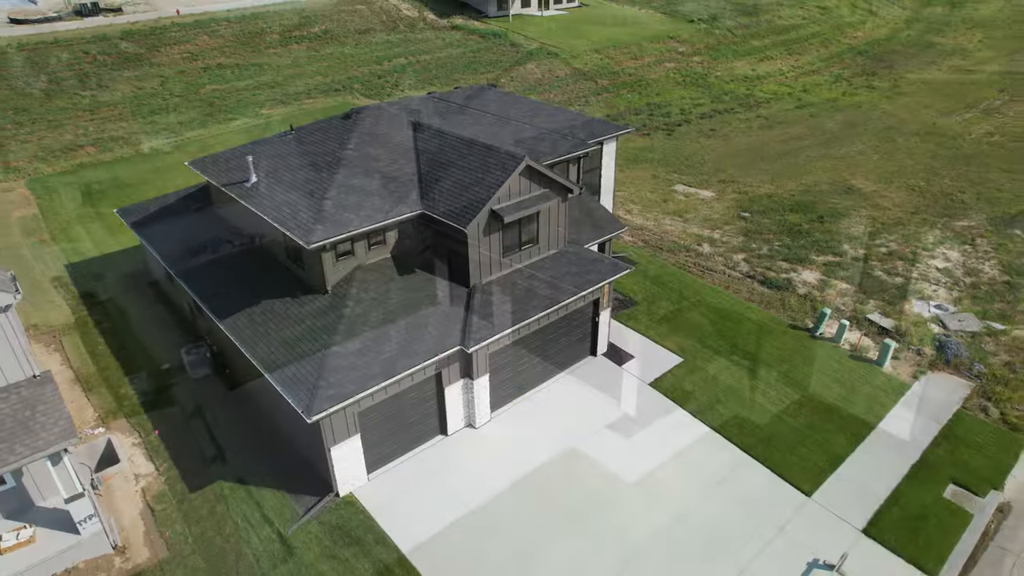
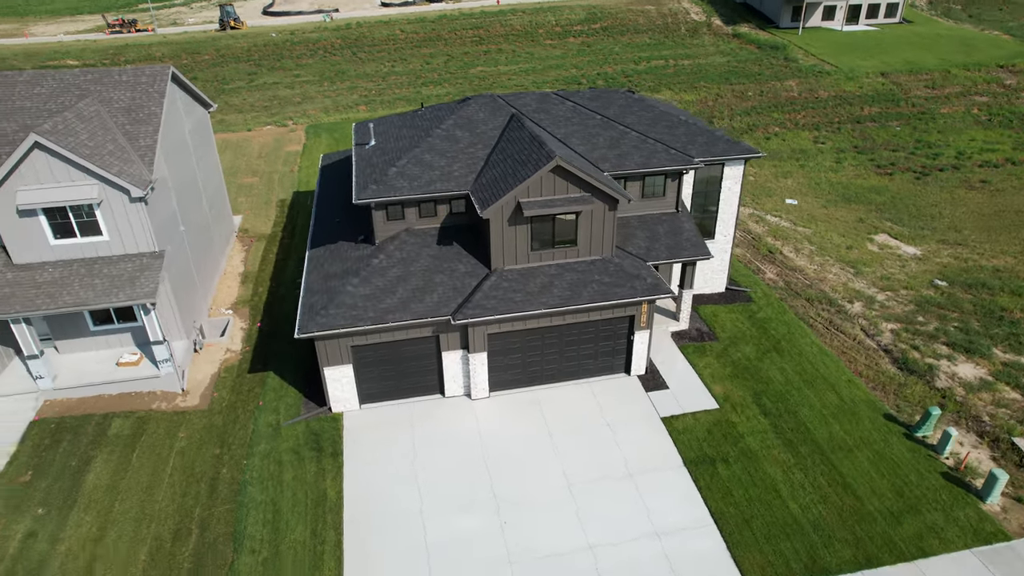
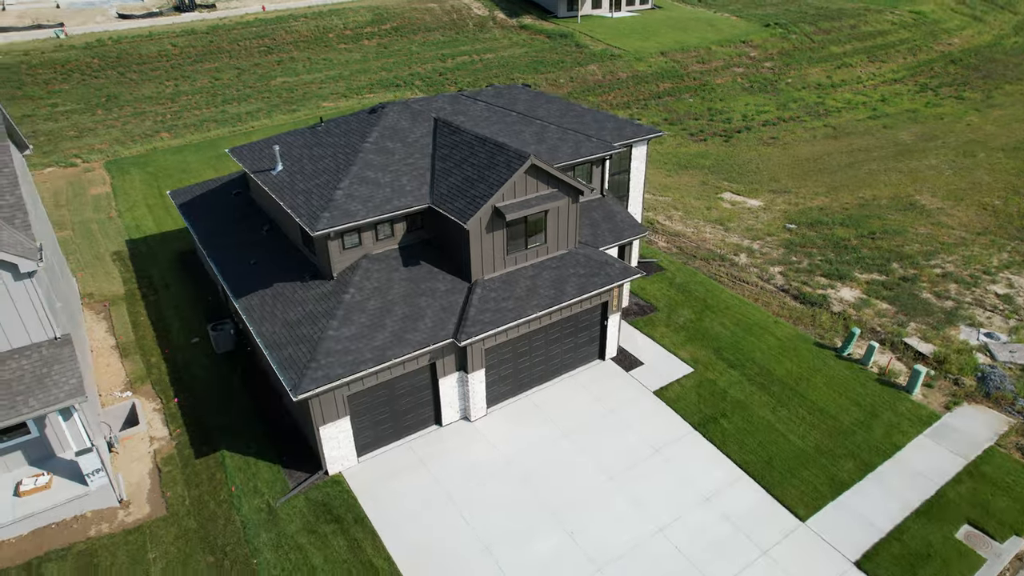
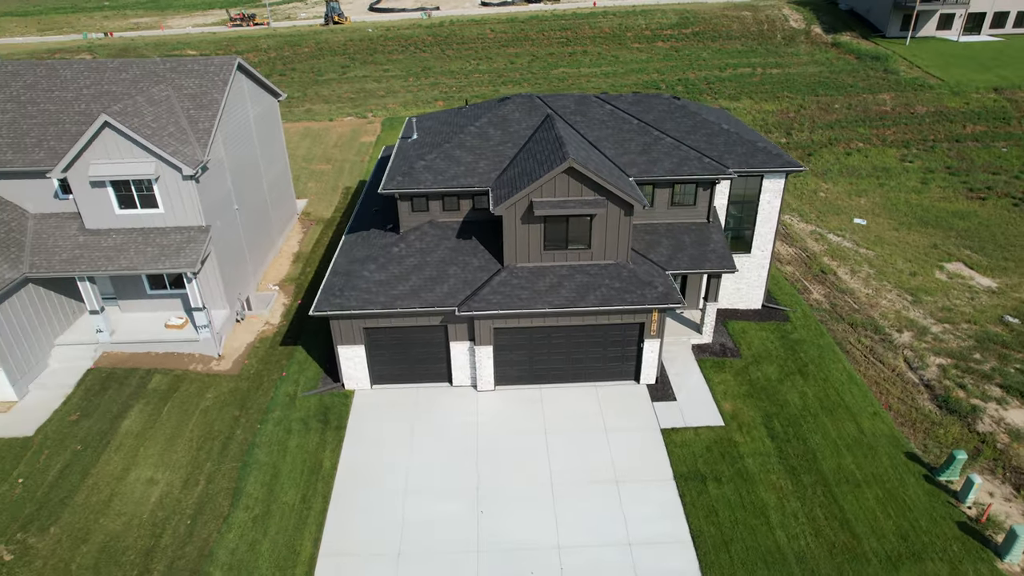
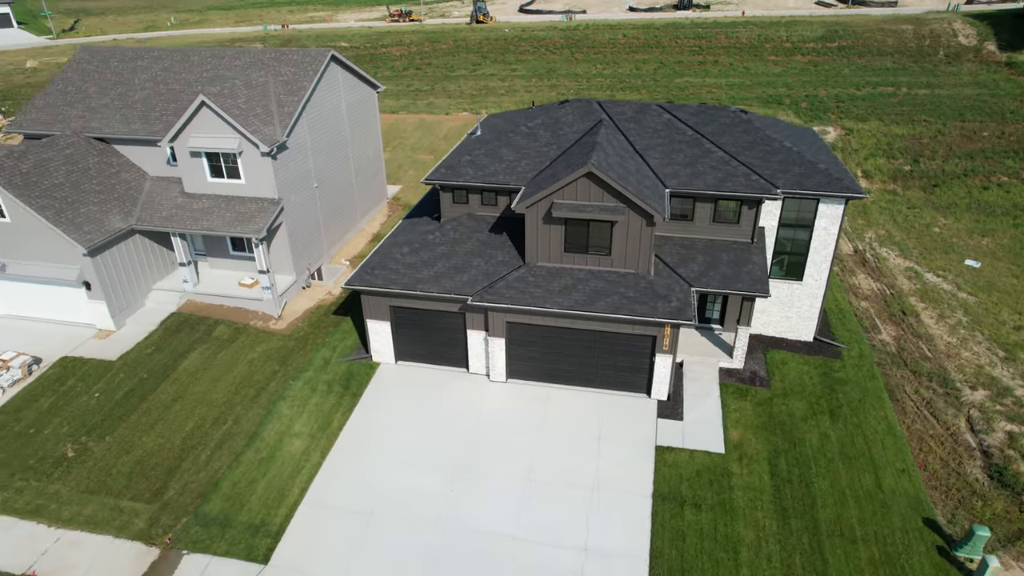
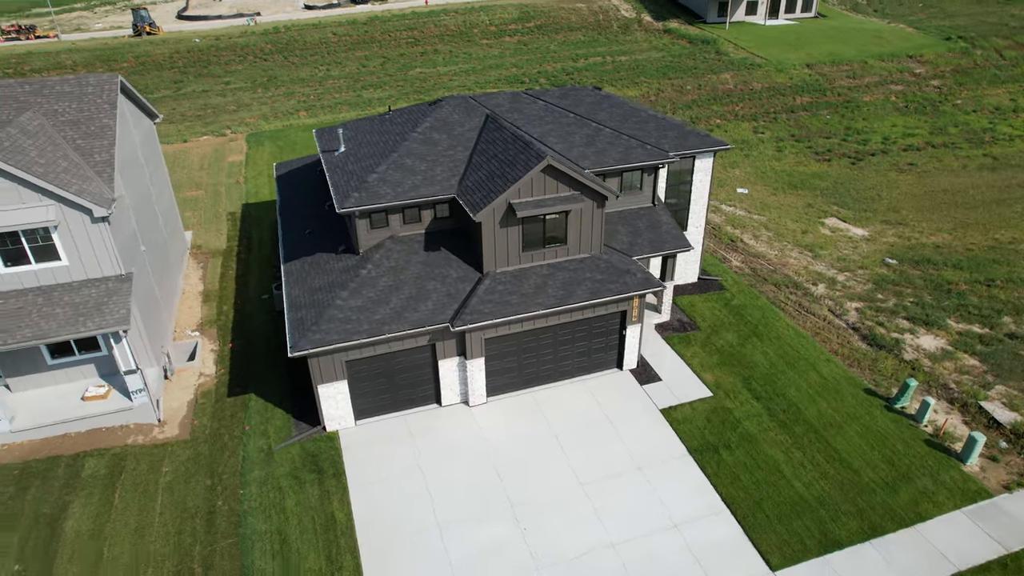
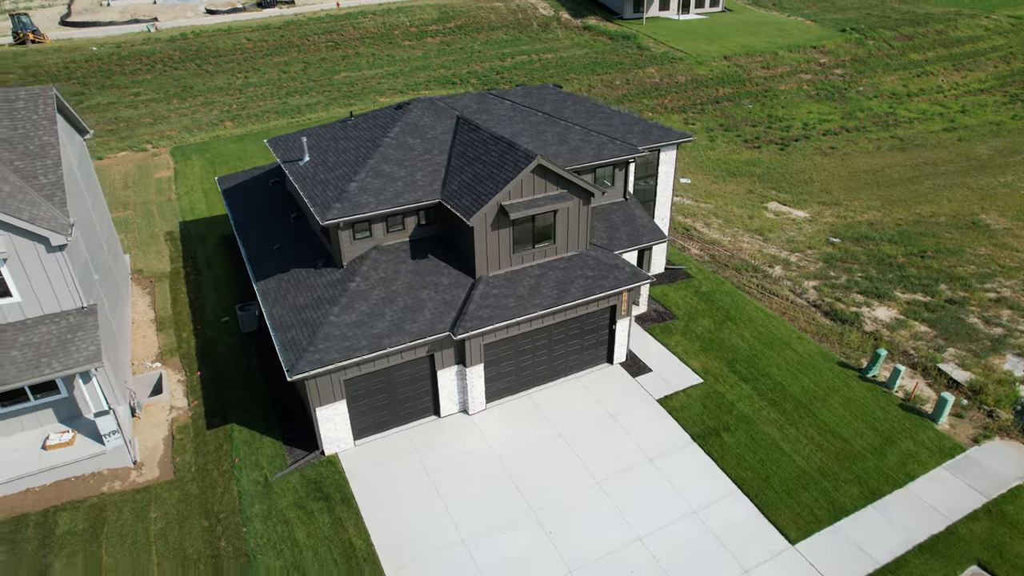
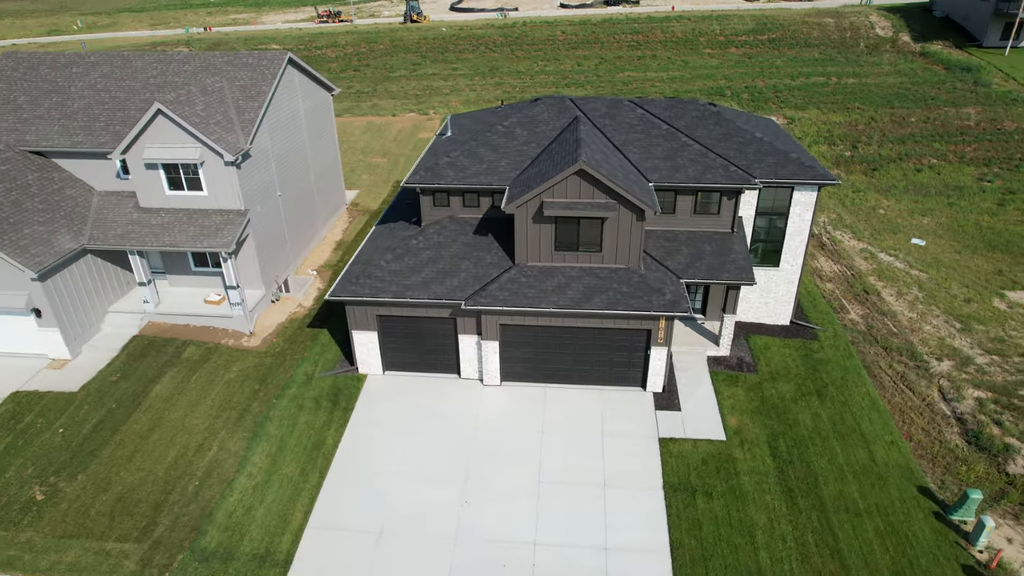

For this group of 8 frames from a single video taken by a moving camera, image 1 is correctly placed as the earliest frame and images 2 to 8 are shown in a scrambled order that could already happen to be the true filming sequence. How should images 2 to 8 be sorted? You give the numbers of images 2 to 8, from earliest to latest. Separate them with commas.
3, 7, 6, 2, 4, 8, 5
